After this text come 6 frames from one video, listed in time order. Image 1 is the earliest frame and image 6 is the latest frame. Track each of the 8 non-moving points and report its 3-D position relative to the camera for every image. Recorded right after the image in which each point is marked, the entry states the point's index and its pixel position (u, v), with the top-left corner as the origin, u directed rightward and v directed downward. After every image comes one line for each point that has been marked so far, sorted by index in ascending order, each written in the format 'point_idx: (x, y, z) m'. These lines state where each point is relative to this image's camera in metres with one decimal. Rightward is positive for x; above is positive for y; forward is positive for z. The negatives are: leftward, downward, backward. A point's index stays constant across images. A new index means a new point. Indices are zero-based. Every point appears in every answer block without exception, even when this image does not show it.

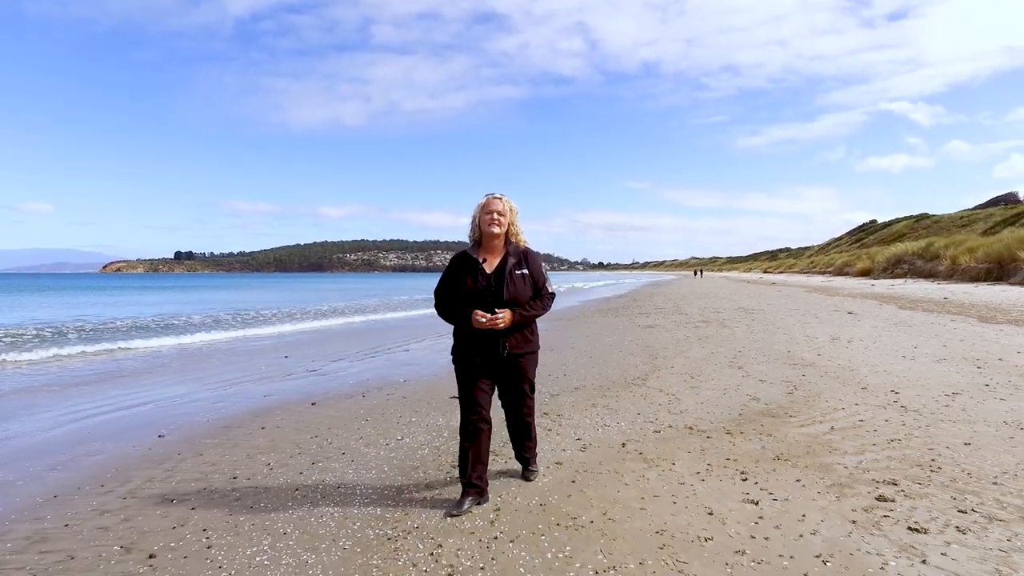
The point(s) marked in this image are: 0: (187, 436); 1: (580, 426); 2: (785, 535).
0: (-3.9, -1.8, +6.8) m
1: (+0.7, -1.4, +5.8) m
2: (+1.6, -1.4, +3.2) m
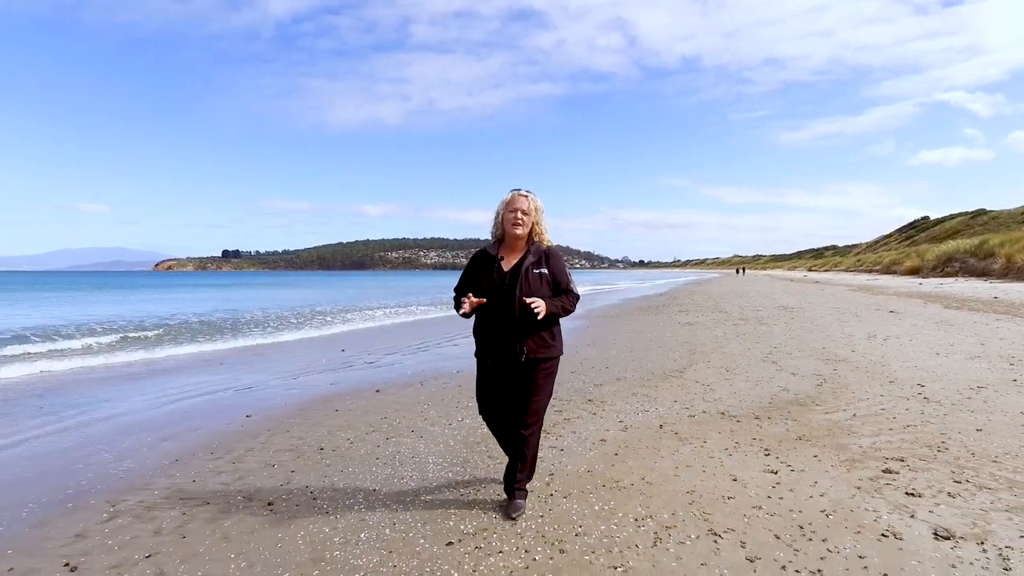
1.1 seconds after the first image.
0: (-3.3, -1.8, +7.7) m
1: (+1.3, -1.4, +6.4) m
2: (+2.0, -1.4, +3.8) m
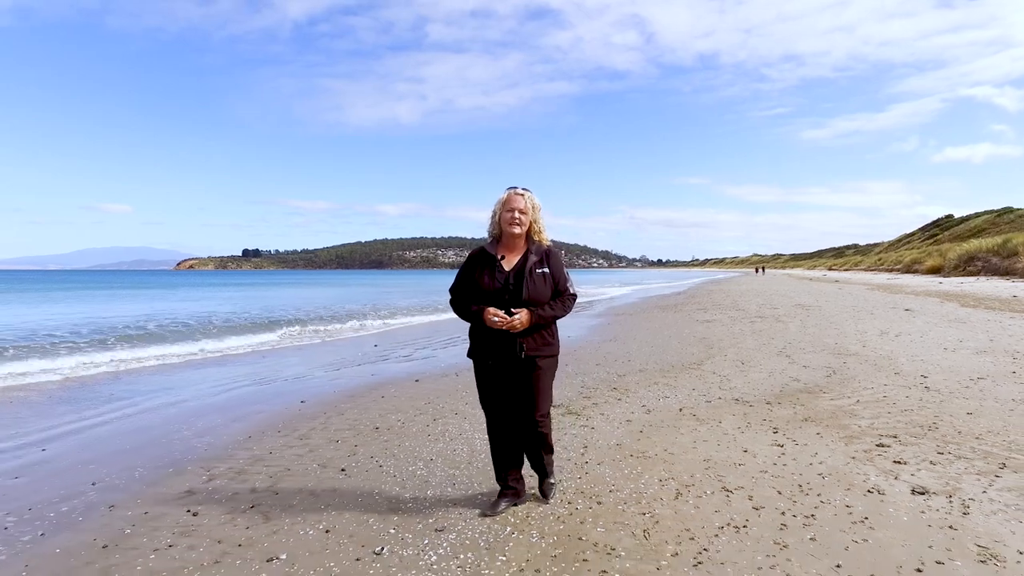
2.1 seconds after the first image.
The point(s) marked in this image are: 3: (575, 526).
0: (-2.9, -1.7, +8.5) m
1: (+1.7, -1.4, +7.1) m
2: (+2.3, -1.4, +4.4) m
3: (+0.4, -1.6, +3.6) m
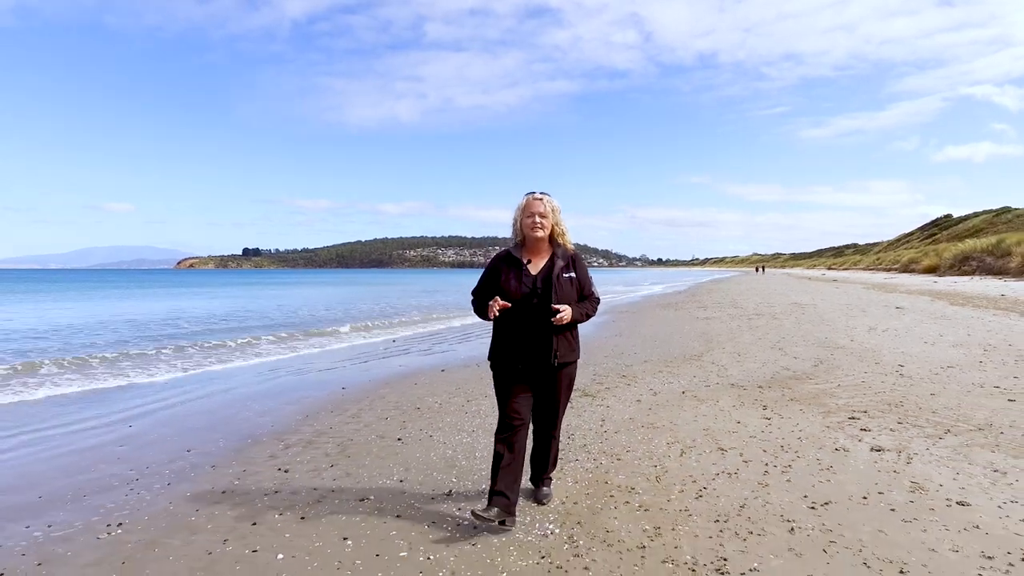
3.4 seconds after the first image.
0: (-2.5, -1.7, +9.4) m
1: (+2.0, -1.4, +8.0) m
2: (+2.6, -1.4, +5.4) m
3: (+0.7, -1.5, +4.6) m
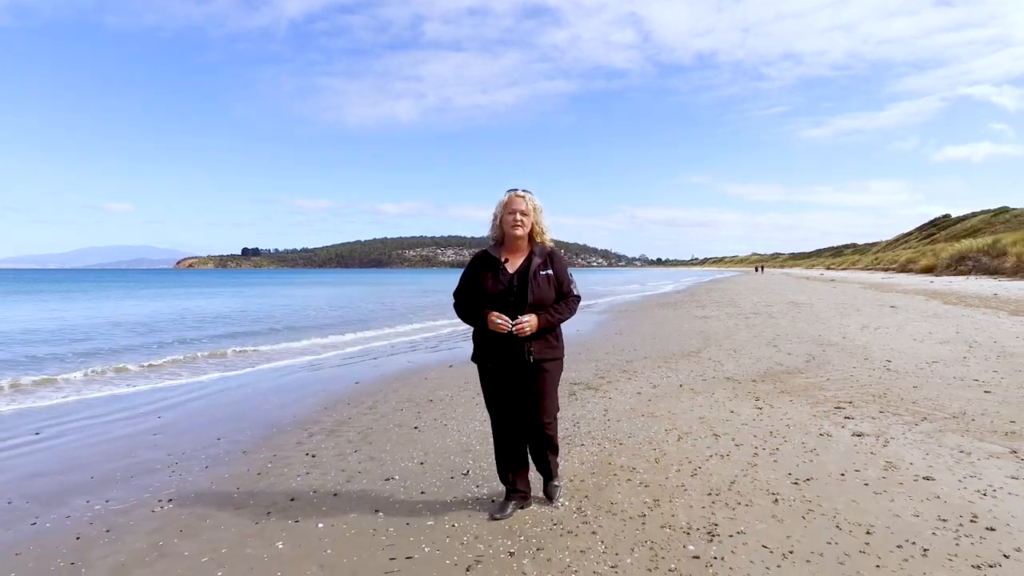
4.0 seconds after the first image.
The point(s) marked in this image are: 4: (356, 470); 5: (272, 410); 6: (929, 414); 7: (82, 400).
0: (-2.4, -1.7, +9.9) m
1: (+2.1, -1.4, +8.4) m
2: (+2.8, -1.4, +5.8) m
3: (+0.8, -1.5, +5.0) m
4: (-1.5, -1.7, +5.1) m
5: (-3.5, -1.8, +8.0) m
6: (+4.3, -1.3, +5.6) m
7: (-6.8, -1.8, +8.7) m
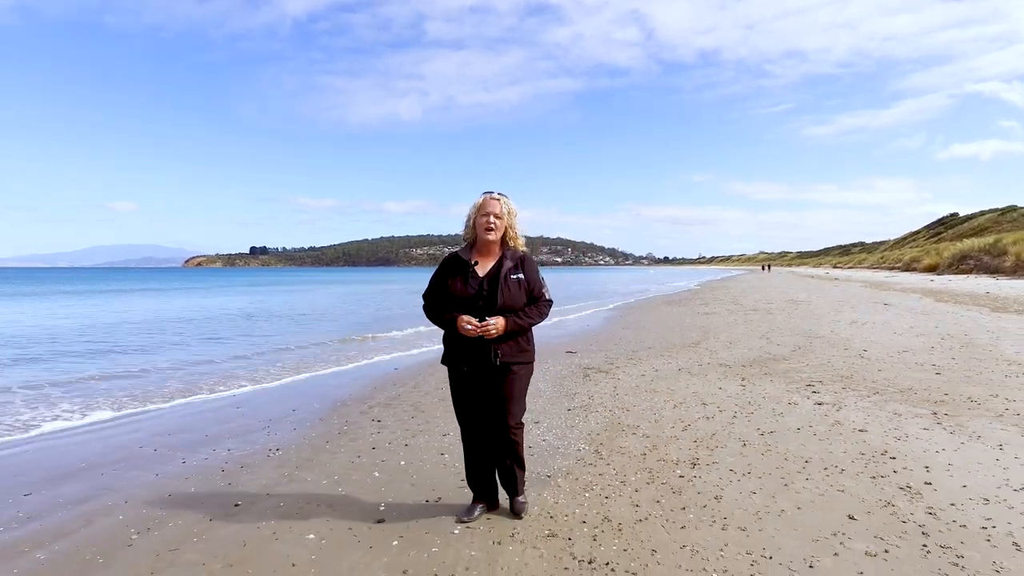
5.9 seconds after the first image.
0: (-2.0, -1.6, +11.2) m
1: (+2.5, -1.3, +9.7) m
2: (+3.1, -1.4, +7.1) m
3: (+1.2, -1.5, +6.3) m
4: (-1.1, -1.7, +6.5) m
5: (-3.1, -1.7, +9.3) m
6: (+4.6, -1.3, +6.9) m
7: (-6.4, -1.8, +10.1) m
